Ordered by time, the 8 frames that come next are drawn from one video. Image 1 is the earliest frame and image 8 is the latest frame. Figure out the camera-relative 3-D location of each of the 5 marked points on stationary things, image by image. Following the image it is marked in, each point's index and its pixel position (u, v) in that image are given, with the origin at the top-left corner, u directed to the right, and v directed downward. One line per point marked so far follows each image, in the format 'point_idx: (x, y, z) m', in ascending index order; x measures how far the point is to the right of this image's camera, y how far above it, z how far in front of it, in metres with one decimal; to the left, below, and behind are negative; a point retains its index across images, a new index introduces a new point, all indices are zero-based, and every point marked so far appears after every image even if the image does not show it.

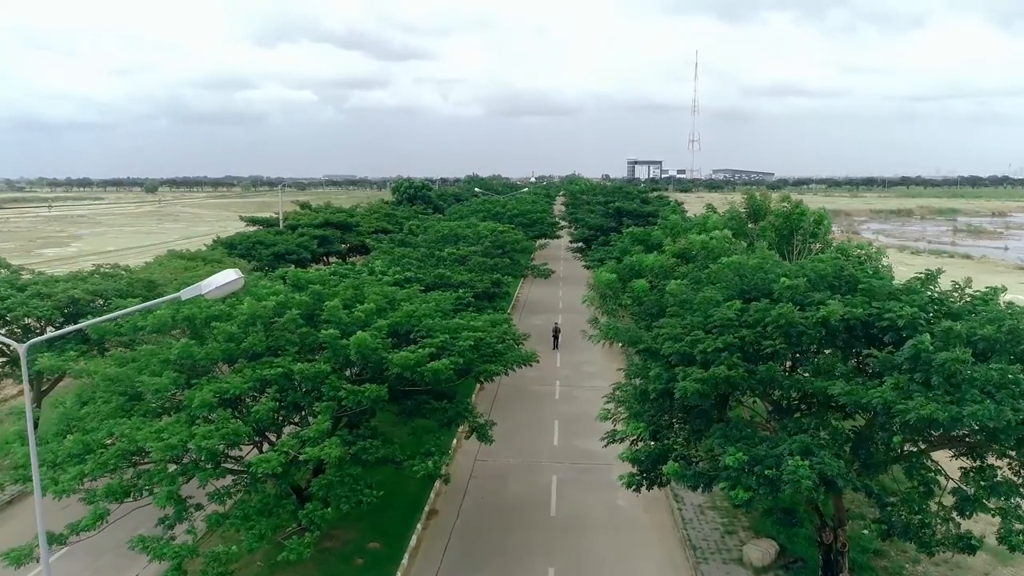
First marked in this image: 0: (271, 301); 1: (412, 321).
0: (-4.1, -0.2, +15.0) m
1: (-1.8, -0.6, +15.6) m
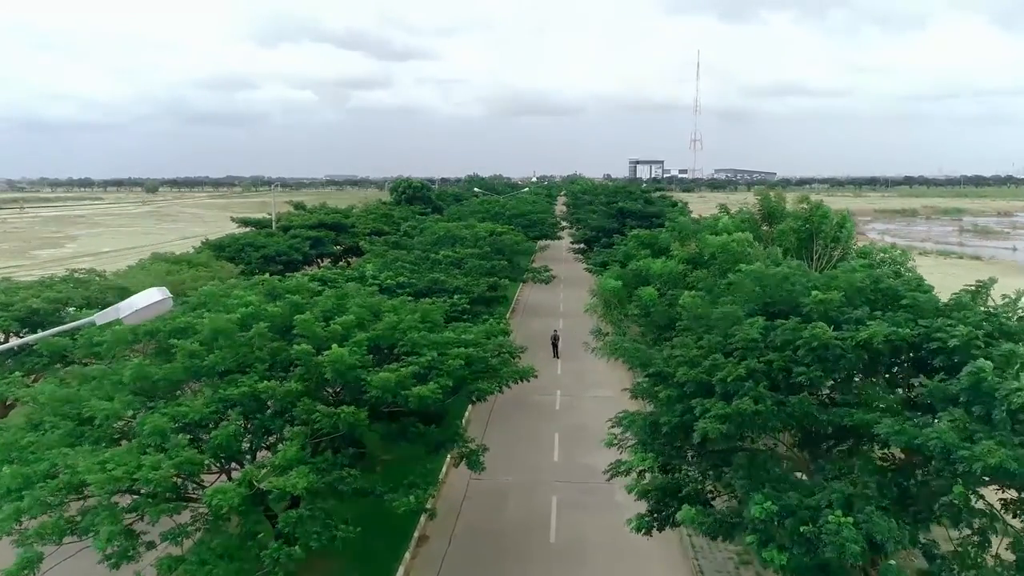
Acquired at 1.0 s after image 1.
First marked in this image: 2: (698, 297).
0: (-4.2, -0.4, +13.6) m
1: (-1.9, -0.8, +14.1) m
2: (+2.9, -0.2, +13.5) m
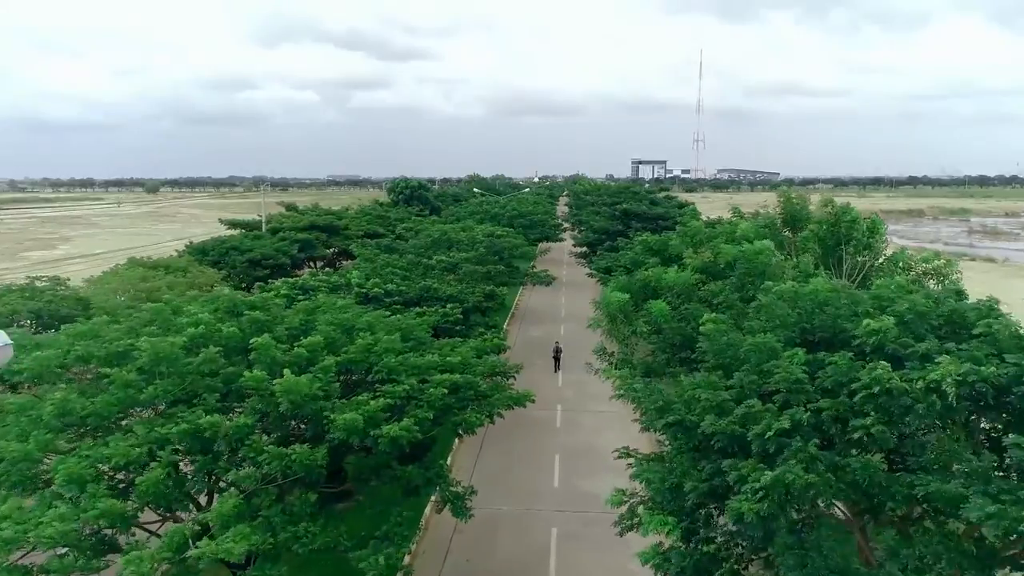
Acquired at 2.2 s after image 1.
0: (-4.3, -0.6, +11.8) m
1: (-2.0, -1.0, +12.3) m
2: (+2.7, -0.4, +11.6) m
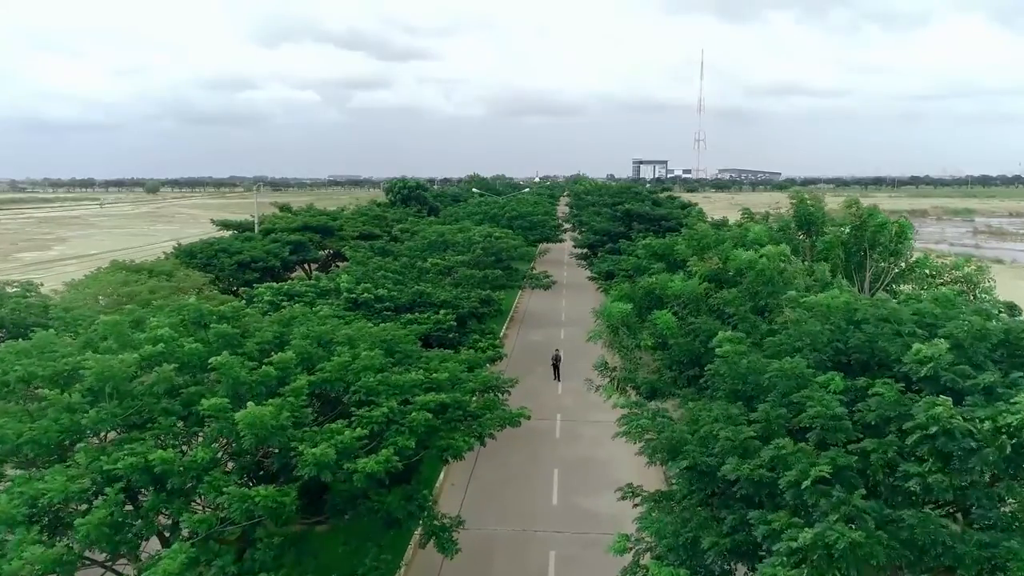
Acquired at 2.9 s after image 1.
0: (-4.4, -0.8, +10.6) m
1: (-2.1, -1.1, +11.1) m
2: (+2.6, -0.6, +10.4) m
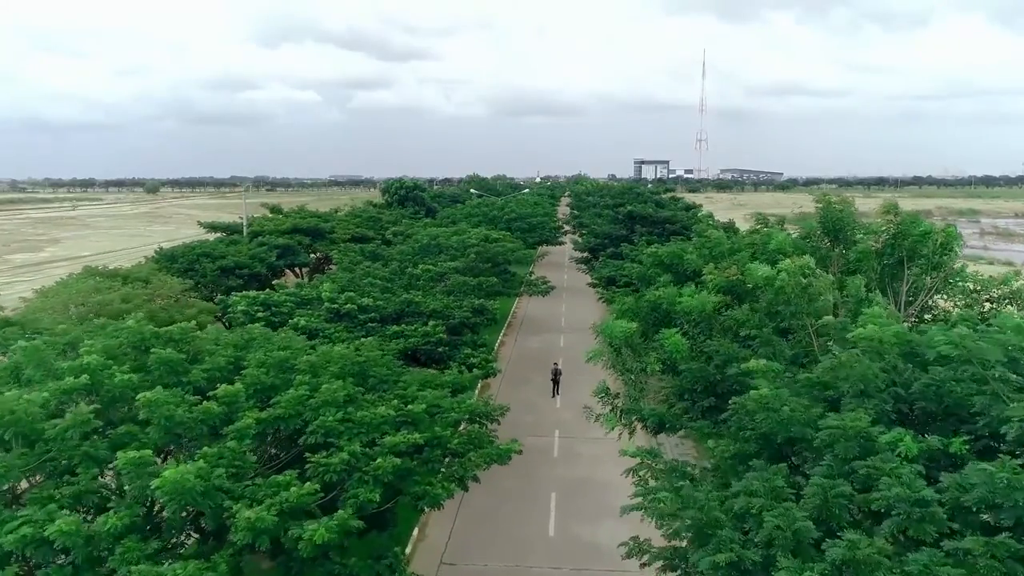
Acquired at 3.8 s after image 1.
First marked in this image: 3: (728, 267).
0: (-4.6, -1.0, +9.0) m
1: (-2.2, -1.4, +9.5) m
2: (+2.5, -0.8, +8.8) m
3: (+3.5, +0.3, +14.0) m
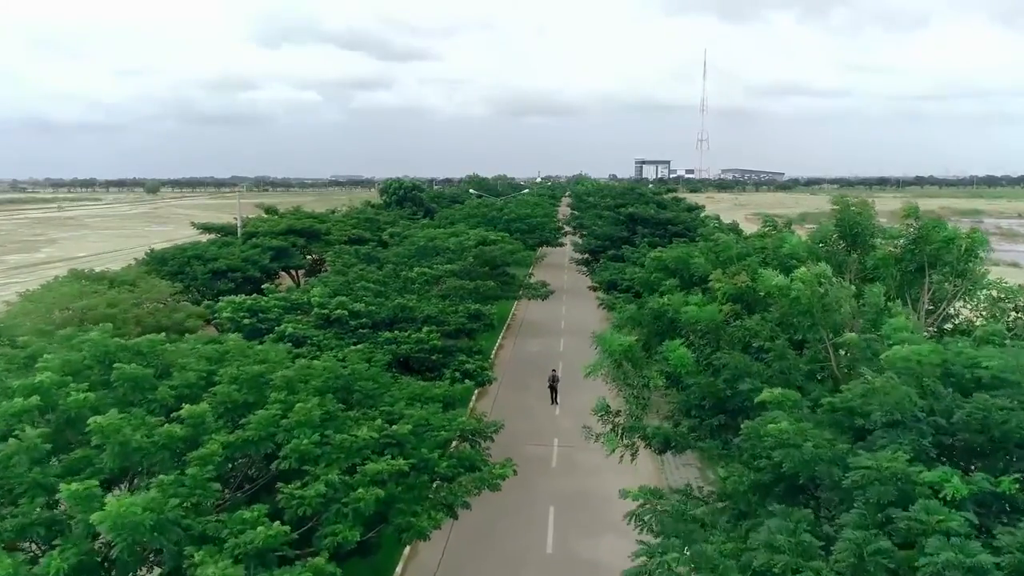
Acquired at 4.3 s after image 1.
0: (-4.7, -1.1, +8.2) m
1: (-2.3, -1.5, +8.7) m
2: (+2.4, -0.9, +8.0) m
3: (+3.4, +0.2, +13.2) m
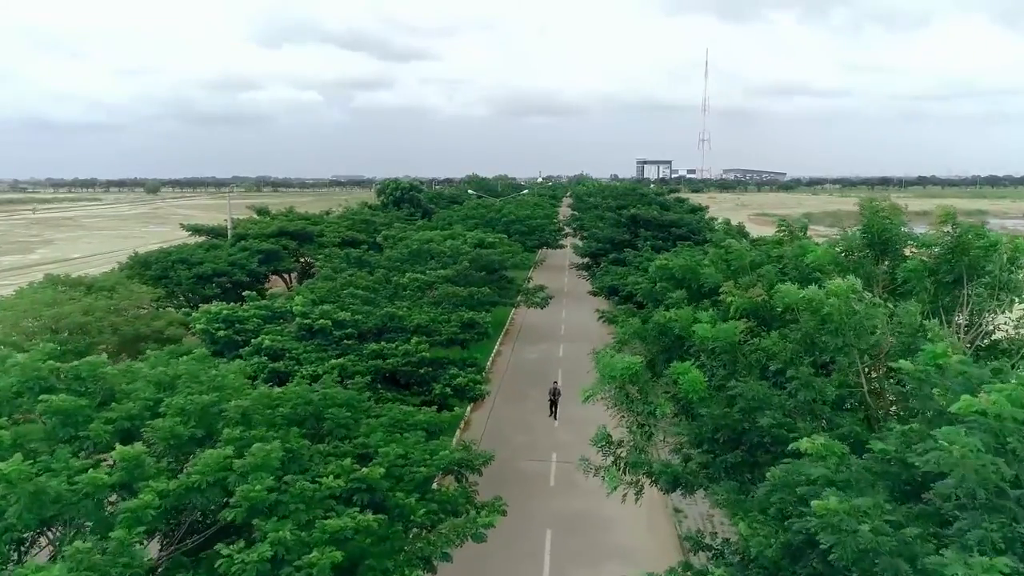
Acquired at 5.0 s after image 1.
0: (-4.8, -1.3, +6.9) m
1: (-2.4, -1.7, +7.4) m
2: (+2.3, -1.1, +6.7) m
3: (+3.3, 0.0, +11.9) m
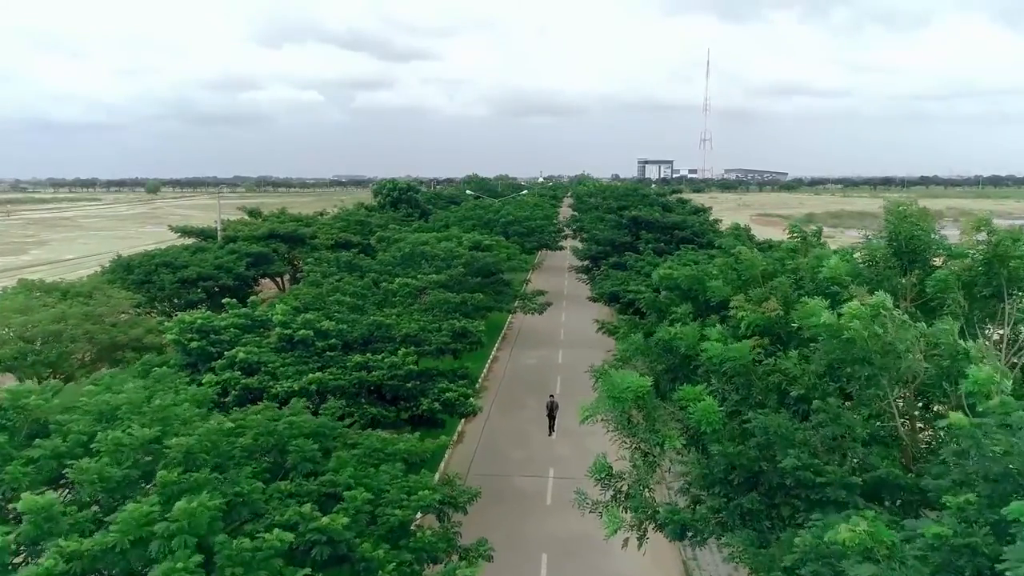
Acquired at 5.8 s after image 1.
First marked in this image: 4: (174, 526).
0: (-4.9, -1.4, +5.8) m
1: (-2.6, -1.8, +6.3) m
2: (+2.1, -1.2, +5.6) m
3: (+3.1, -0.1, +10.8) m
4: (-2.4, -1.7, +6.4) m
